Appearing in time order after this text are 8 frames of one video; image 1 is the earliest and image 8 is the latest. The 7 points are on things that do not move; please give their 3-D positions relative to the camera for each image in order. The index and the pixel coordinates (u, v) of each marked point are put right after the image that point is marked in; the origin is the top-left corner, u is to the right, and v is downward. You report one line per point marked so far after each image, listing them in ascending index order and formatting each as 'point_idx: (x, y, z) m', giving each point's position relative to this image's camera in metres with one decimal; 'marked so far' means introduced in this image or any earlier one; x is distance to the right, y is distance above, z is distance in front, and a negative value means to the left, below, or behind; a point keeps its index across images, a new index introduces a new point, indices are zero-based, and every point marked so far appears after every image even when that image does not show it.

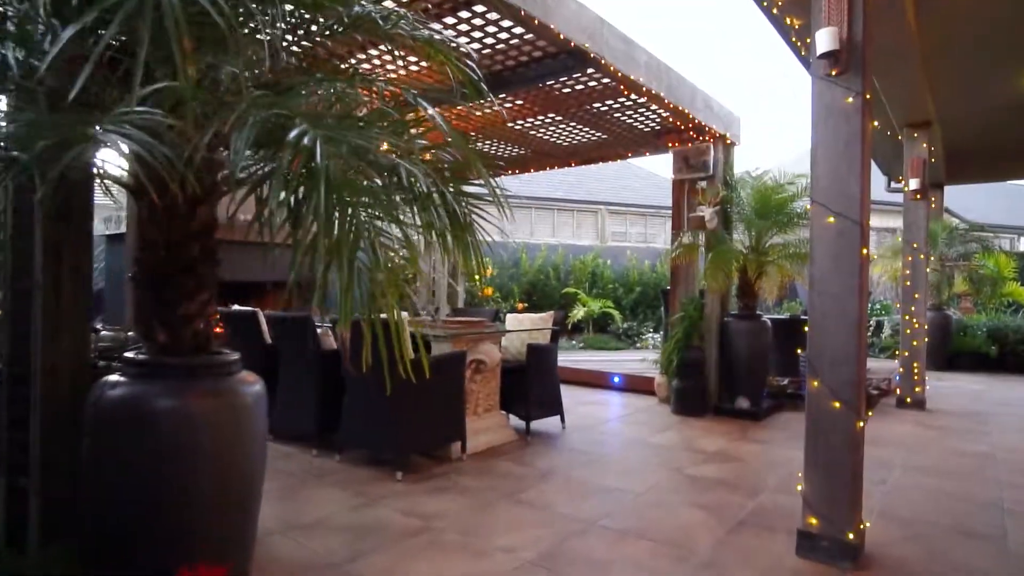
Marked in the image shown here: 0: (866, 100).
0: (+1.3, +0.7, +2.2) m
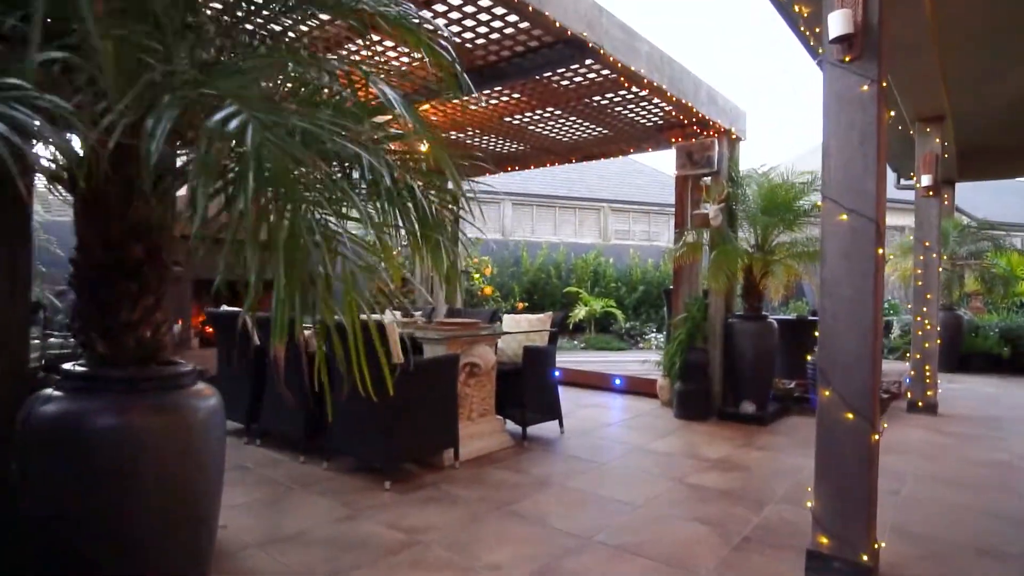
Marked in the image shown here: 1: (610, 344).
0: (+1.2, +0.7, +2.1) m
1: (+1.3, -0.8, +8.4) m
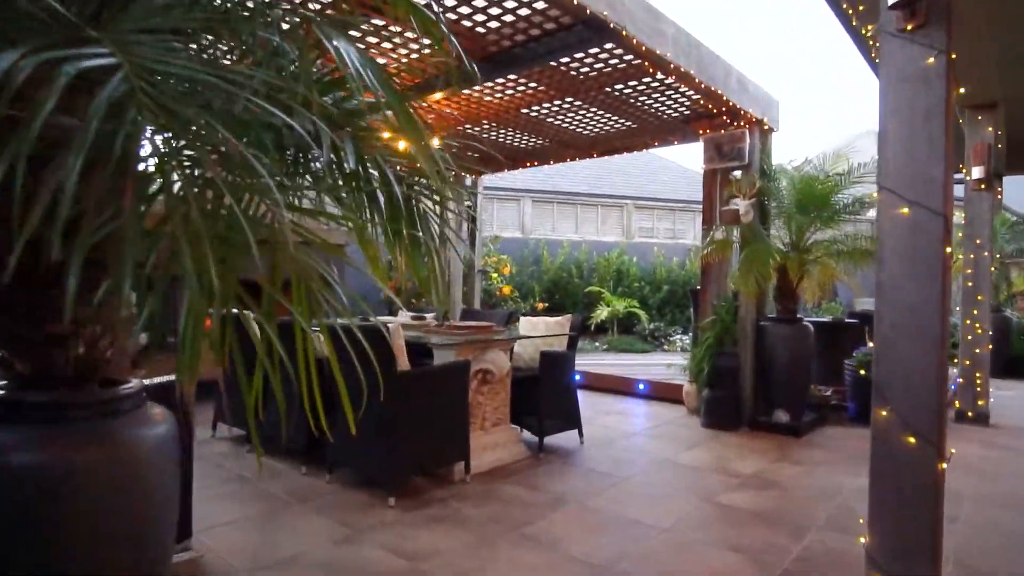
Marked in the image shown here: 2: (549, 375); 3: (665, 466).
0: (+1.3, +0.7, +1.8) m
1: (+1.6, -0.8, +8.1) m
2: (+0.2, -0.5, +3.8) m
3: (+0.9, -1.0, +3.5) m
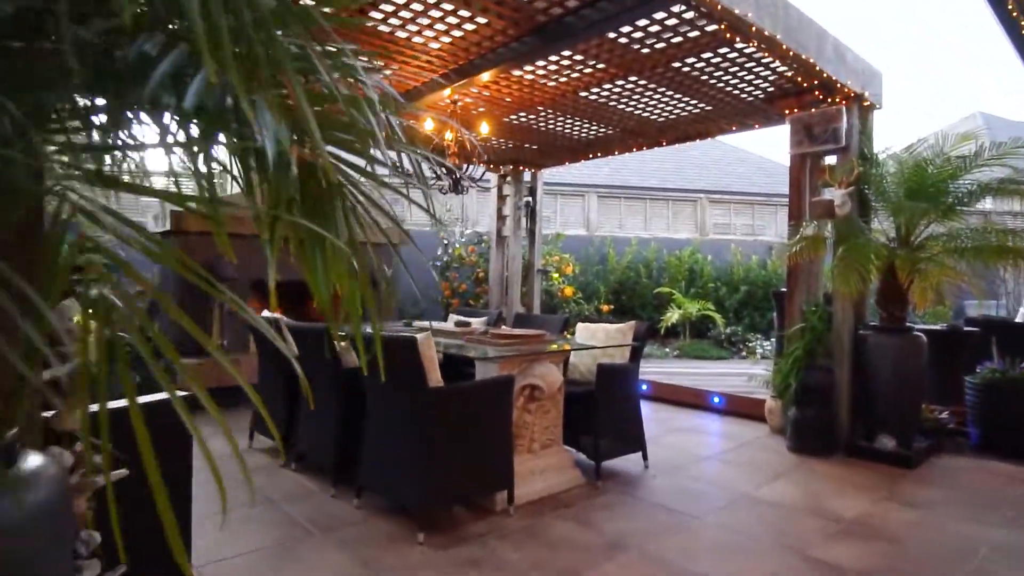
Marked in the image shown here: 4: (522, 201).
0: (+1.3, +0.6, +1.2) m
1: (+2.4, -0.8, +7.4) m
2: (+0.5, -0.6, +3.3) m
3: (+1.1, -1.0, +3.0) m
4: (+0.1, +0.9, +6.5) m
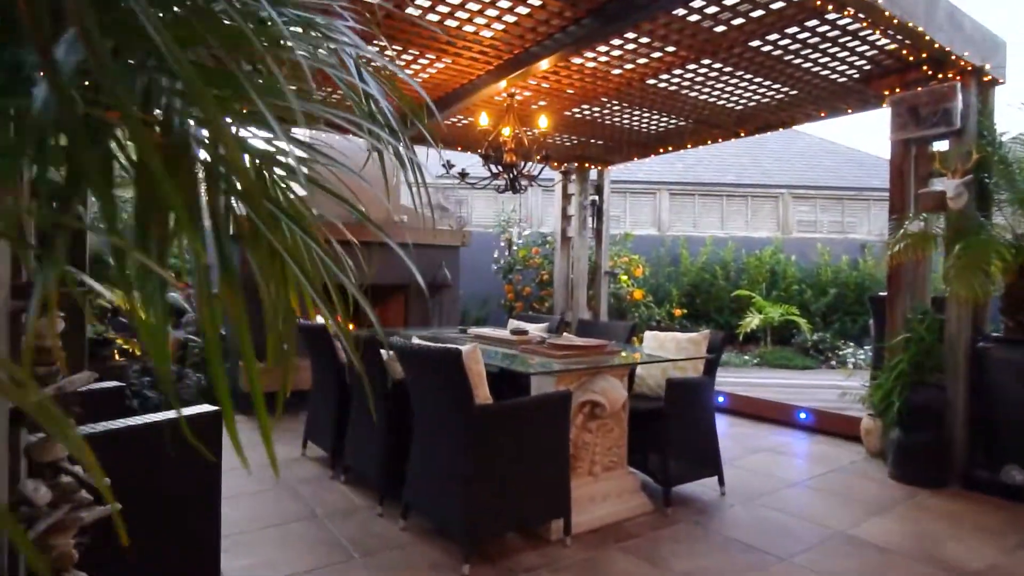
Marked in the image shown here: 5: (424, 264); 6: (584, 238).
0: (+1.4, +0.6, +0.8) m
1: (+3.1, -0.8, +6.9) m
2: (+0.8, -0.6, +3.0) m
3: (+1.4, -1.1, +2.6) m
4: (+0.8, +0.9, +6.2) m
5: (-0.9, +0.2, +5.9) m
6: (+0.7, +0.5, +6.2) m
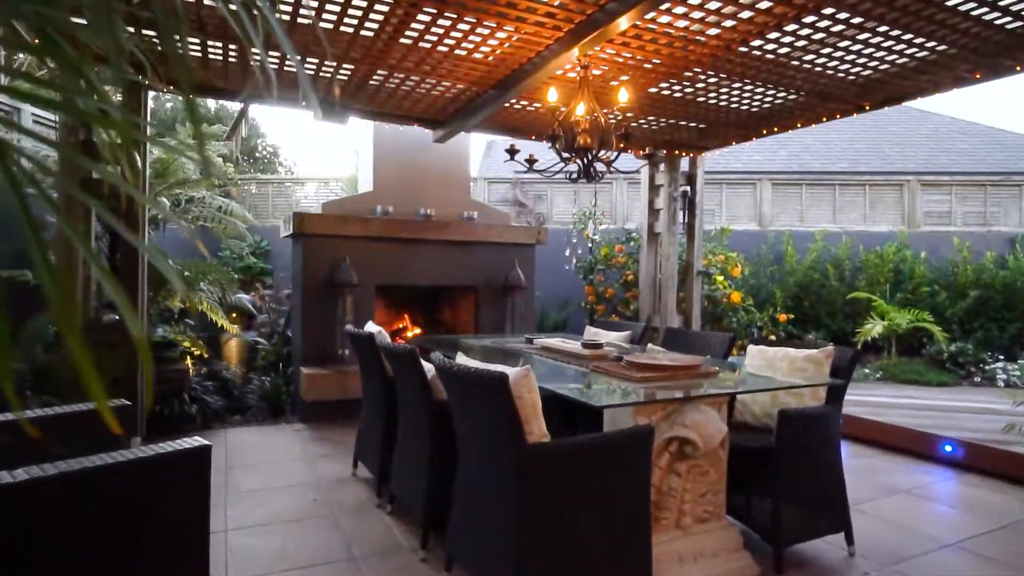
0: (+1.3, +0.6, +0.1) m
1: (+3.9, -0.8, +5.8) m
2: (+1.1, -0.6, +2.3) m
3: (+1.6, -1.1, +1.8) m
4: (+1.5, +0.9, +5.5) m
5: (-0.1, +0.2, +5.5) m
6: (+1.5, +0.5, +5.5) m
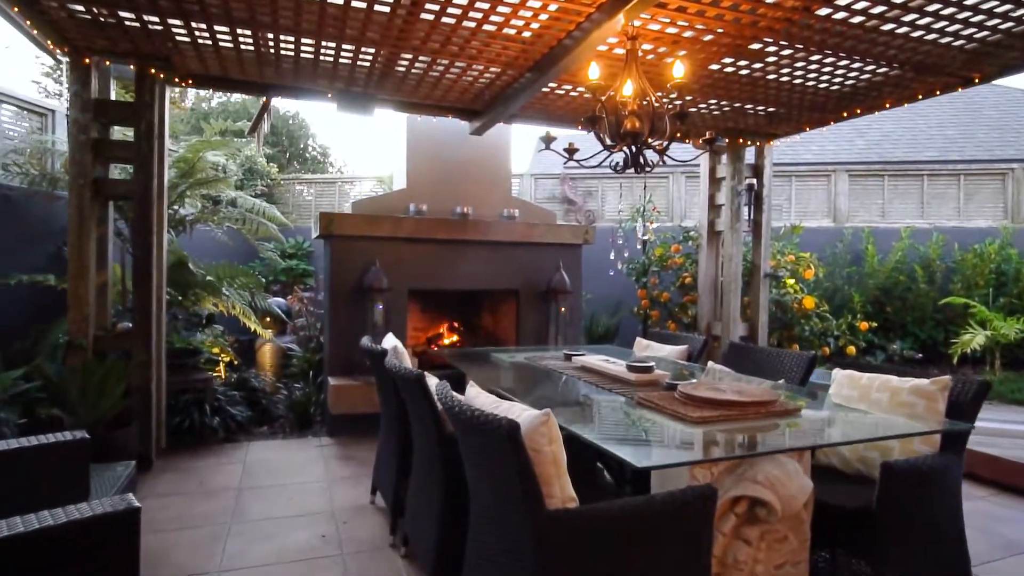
0: (+1.2, +0.5, -0.4) m
1: (+4.3, -0.9, +5.0) m
2: (+1.2, -0.7, +1.8) m
3: (+1.6, -1.1, +1.3) m
4: (+1.9, +0.8, +5.0) m
5: (+0.2, +0.2, +5.1) m
6: (+1.8, +0.5, +4.9) m
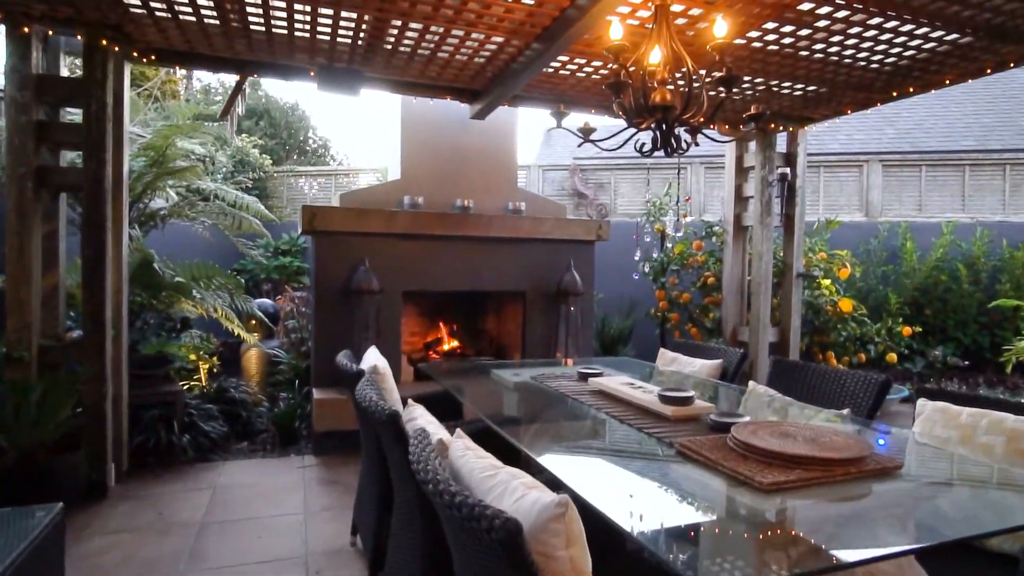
0: (+1.2, +0.5, -0.9) m
1: (+4.4, -0.9, +4.5) m
2: (+1.2, -0.7, +1.3) m
3: (+1.6, -1.2, +0.8) m
4: (+1.9, +0.8, +4.5) m
5: (+0.3, +0.2, +4.6) m
6: (+1.9, +0.4, +4.4) m
